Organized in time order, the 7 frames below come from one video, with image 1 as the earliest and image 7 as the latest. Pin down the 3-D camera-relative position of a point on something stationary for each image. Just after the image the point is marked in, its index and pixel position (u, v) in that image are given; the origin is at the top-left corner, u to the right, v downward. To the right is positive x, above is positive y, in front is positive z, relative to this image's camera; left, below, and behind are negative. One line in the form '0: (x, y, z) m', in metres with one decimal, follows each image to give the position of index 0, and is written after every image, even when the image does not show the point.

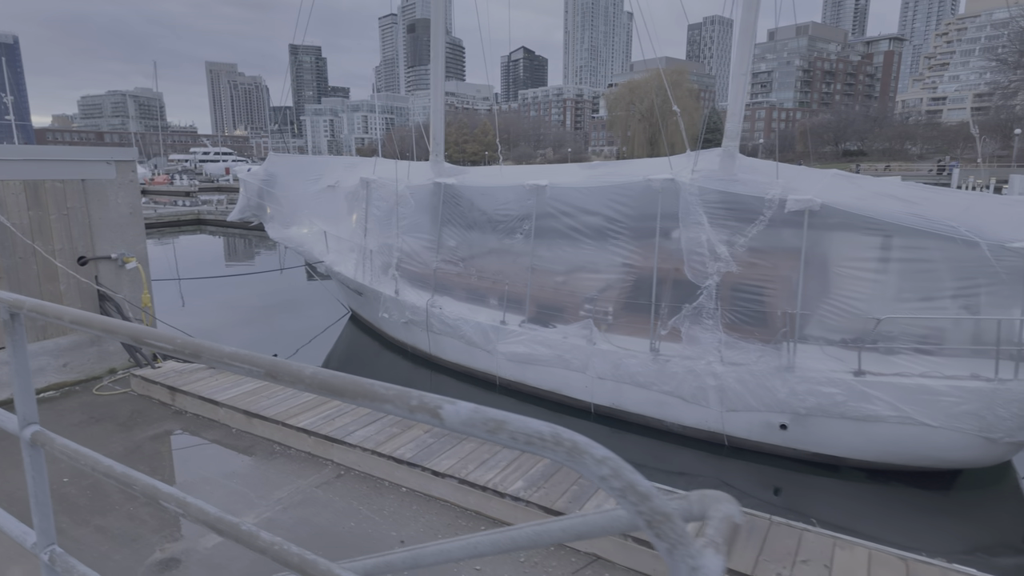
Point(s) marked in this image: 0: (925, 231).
0: (+3.7, +0.5, +5.4) m
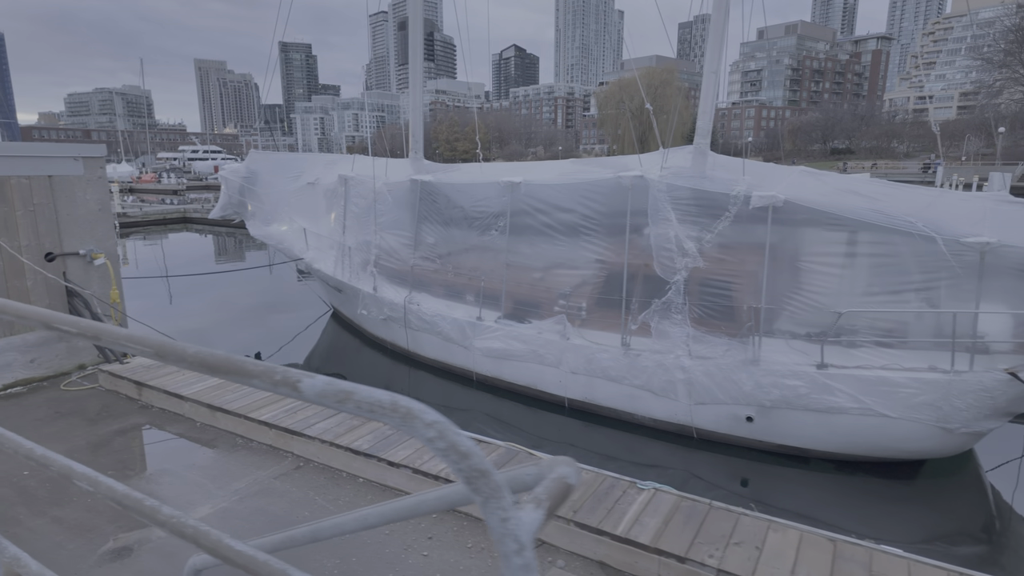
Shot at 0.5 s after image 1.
0: (+3.4, +0.6, +5.5) m
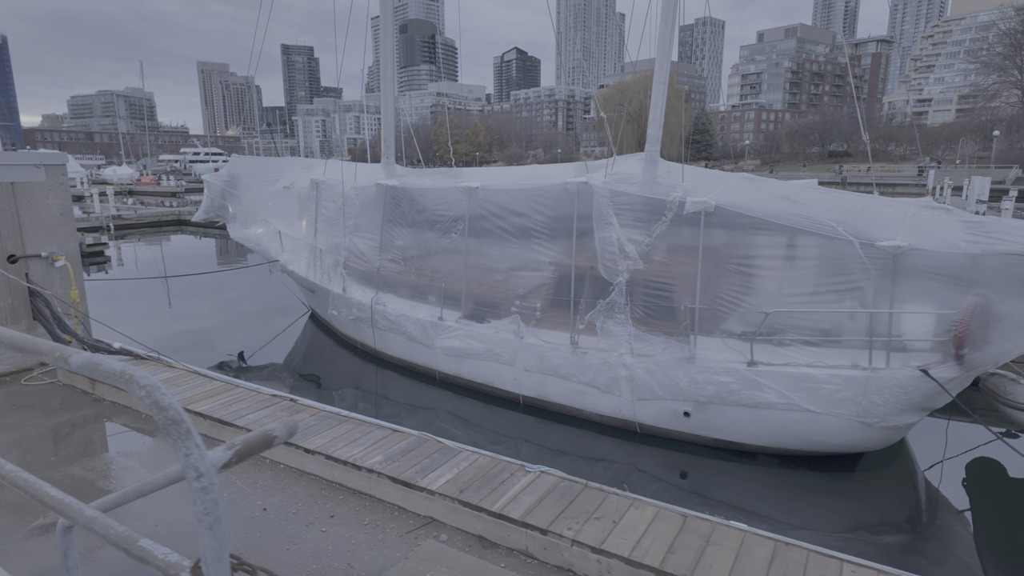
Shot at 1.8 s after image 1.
0: (+2.8, +0.6, +5.8) m
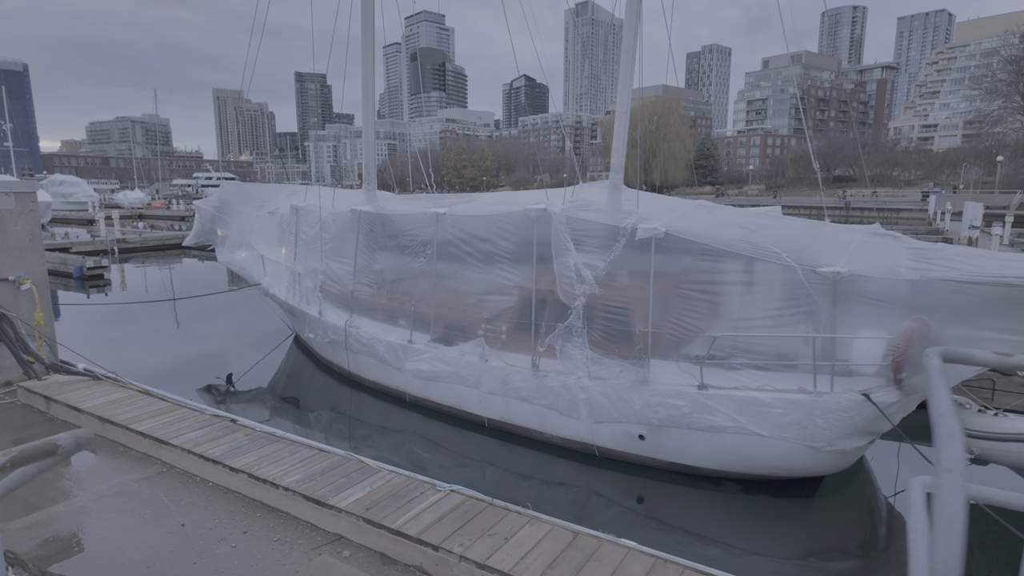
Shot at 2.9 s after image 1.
0: (+2.4, +0.3, +5.9) m
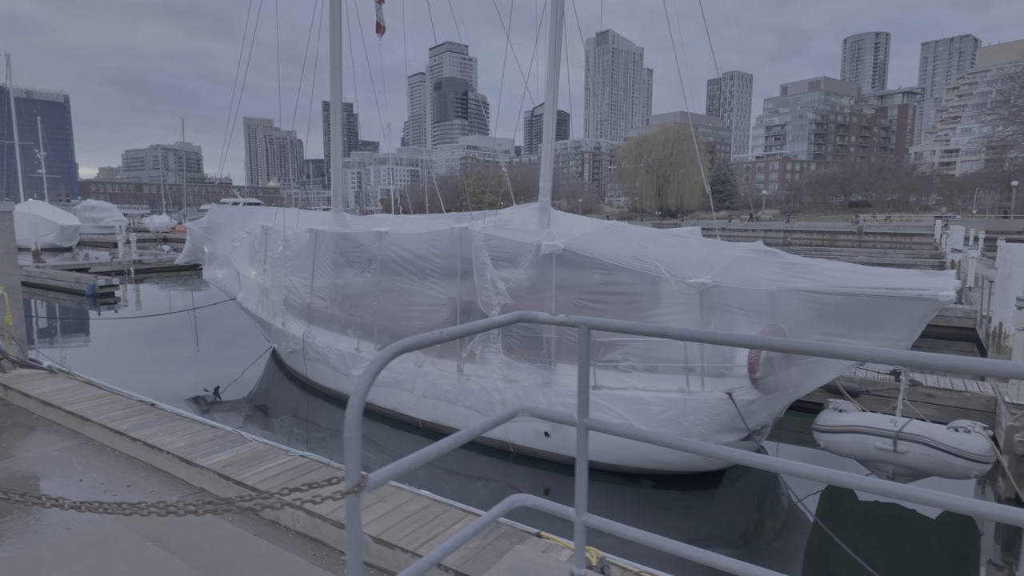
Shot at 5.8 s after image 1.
0: (+1.4, +0.2, +6.5) m
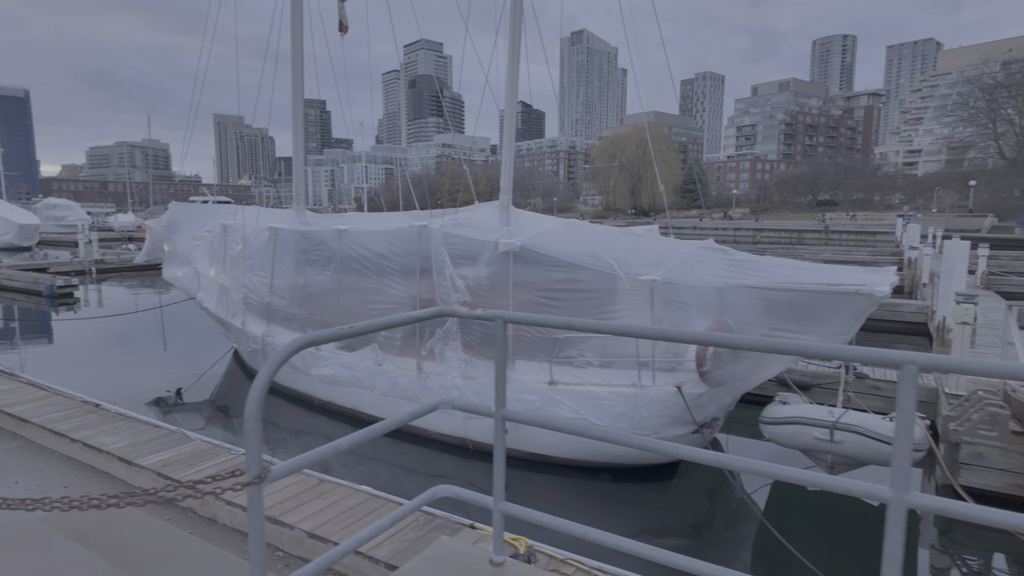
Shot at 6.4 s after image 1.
0: (+0.9, +0.2, +6.6) m
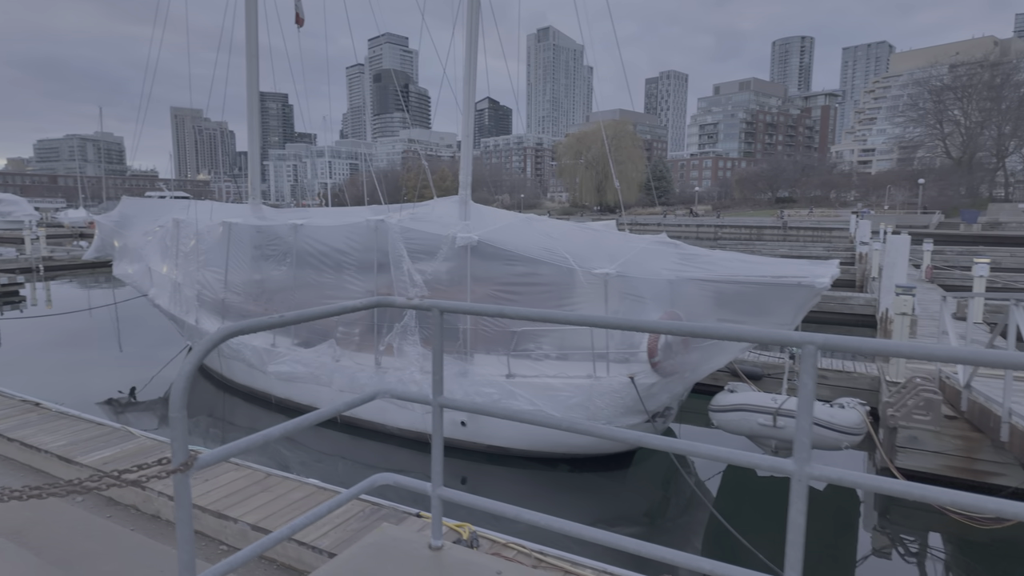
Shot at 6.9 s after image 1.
0: (+0.4, +0.3, +6.7) m
